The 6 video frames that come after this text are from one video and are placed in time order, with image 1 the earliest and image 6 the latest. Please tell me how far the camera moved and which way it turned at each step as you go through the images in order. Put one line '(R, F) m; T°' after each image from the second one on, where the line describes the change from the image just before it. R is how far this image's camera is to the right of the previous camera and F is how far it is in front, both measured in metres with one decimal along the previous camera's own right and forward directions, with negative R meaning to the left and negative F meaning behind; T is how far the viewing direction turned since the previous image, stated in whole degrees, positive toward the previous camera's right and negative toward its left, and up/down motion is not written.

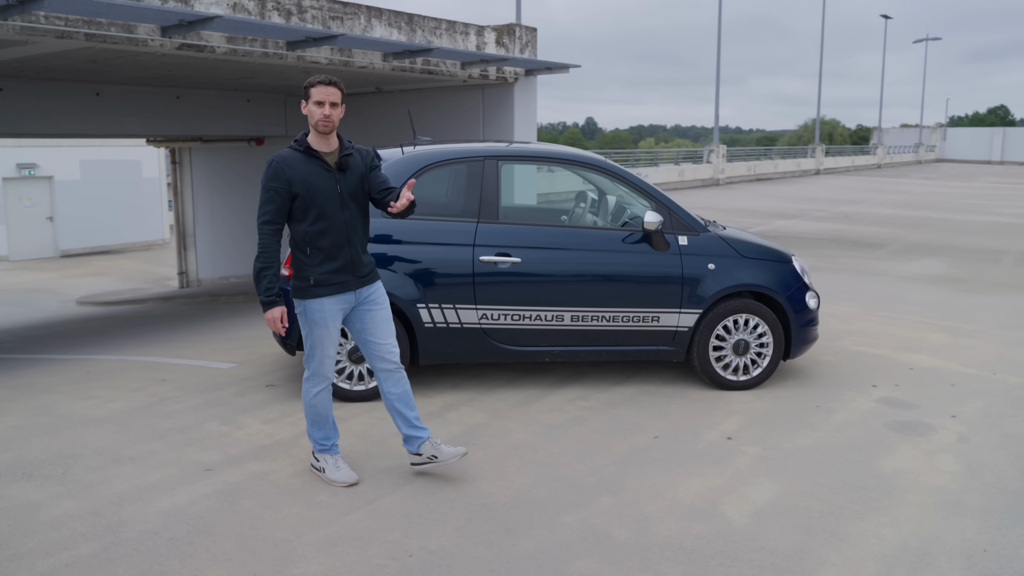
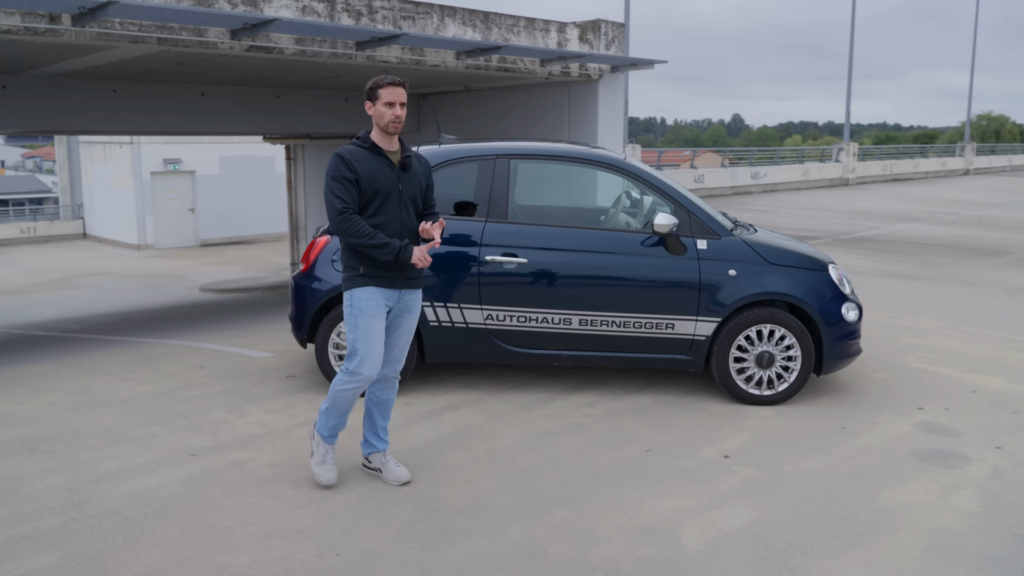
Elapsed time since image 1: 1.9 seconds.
(+0.8, +0.2) m; -9°
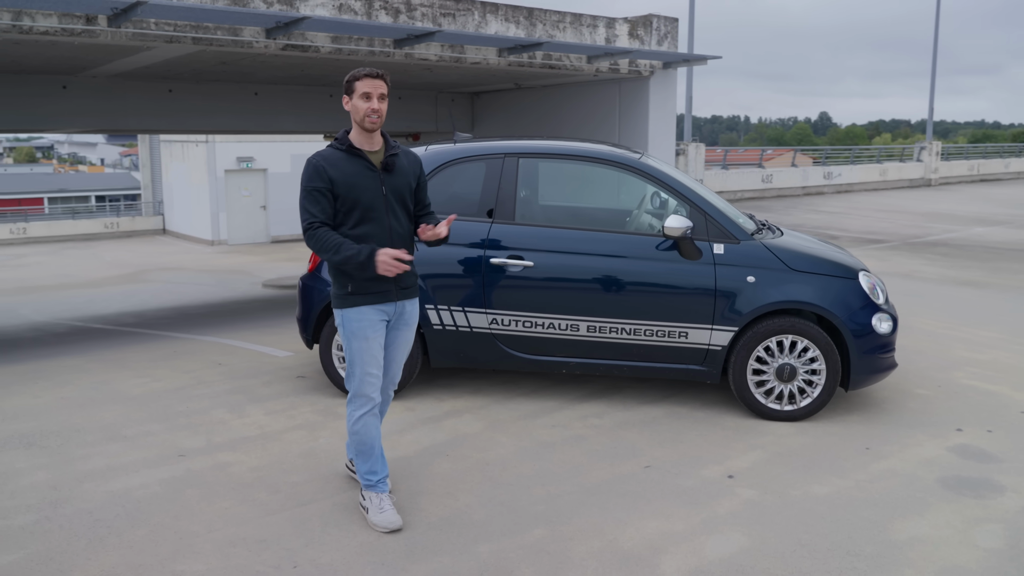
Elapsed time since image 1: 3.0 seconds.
(+0.4, +0.2) m; -5°
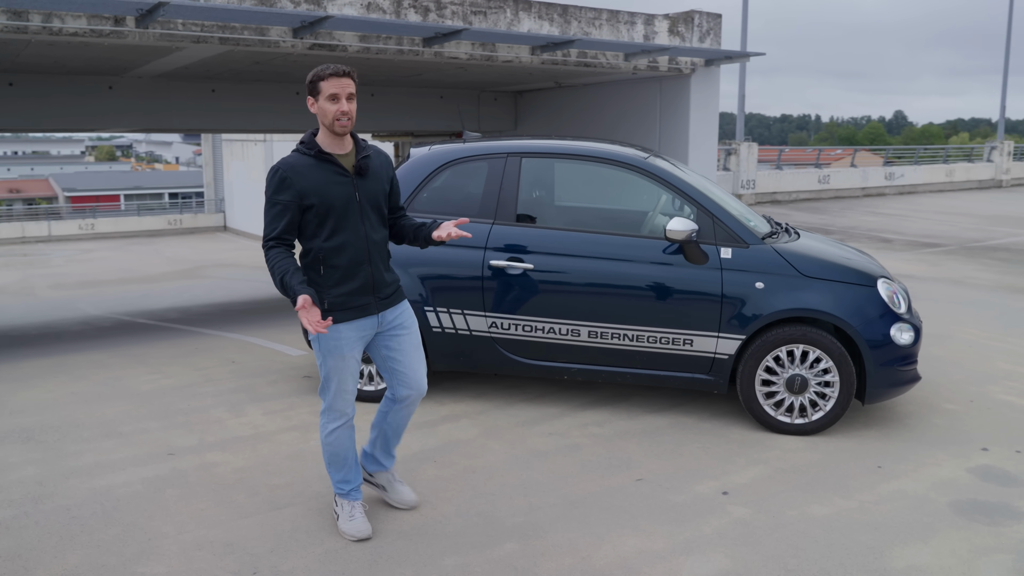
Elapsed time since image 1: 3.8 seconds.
(+0.4, +0.1) m; -4°
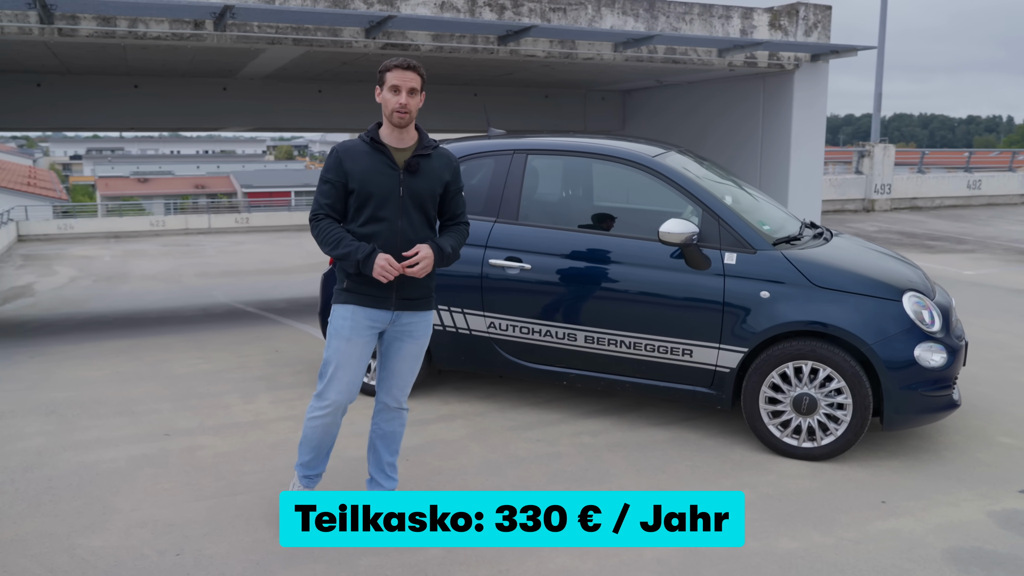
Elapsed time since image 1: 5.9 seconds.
(+0.9, +0.2) m; -10°
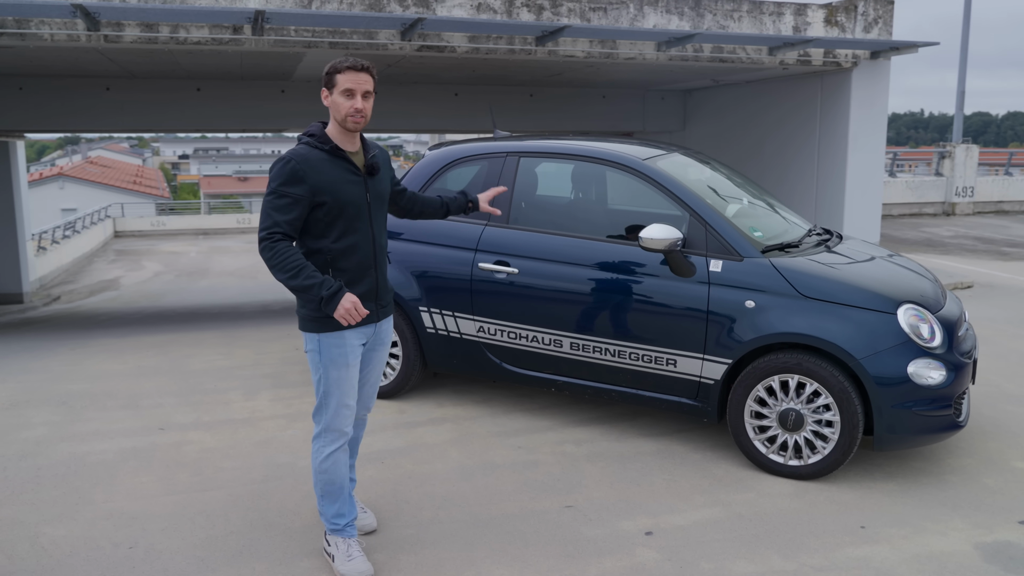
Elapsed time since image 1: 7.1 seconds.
(+0.6, +0.1) m; -6°
